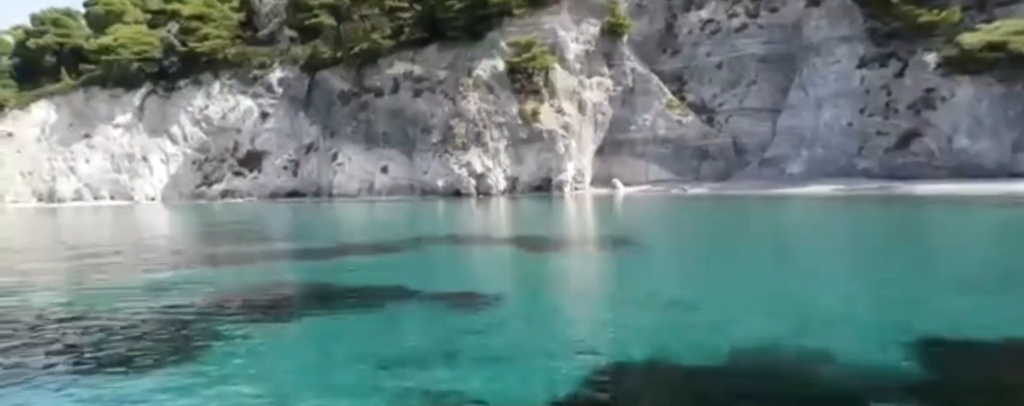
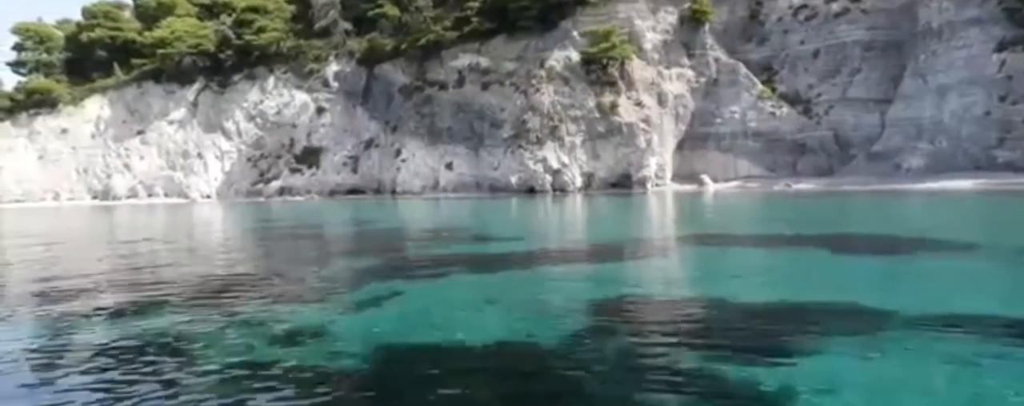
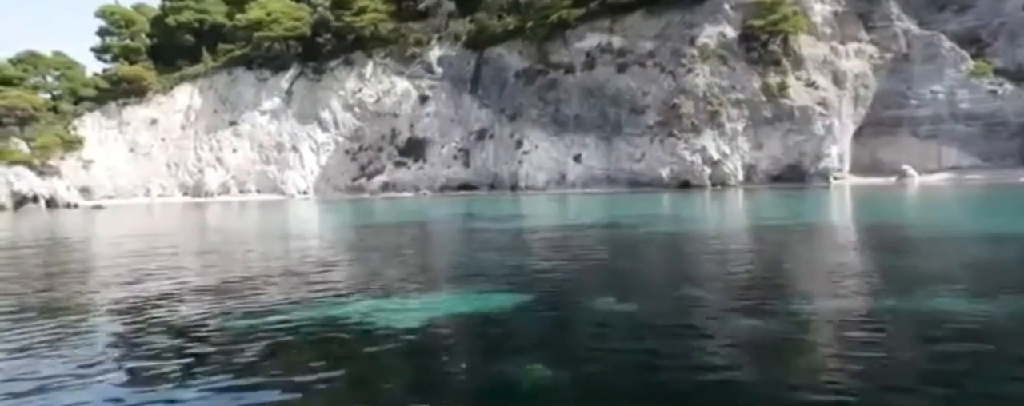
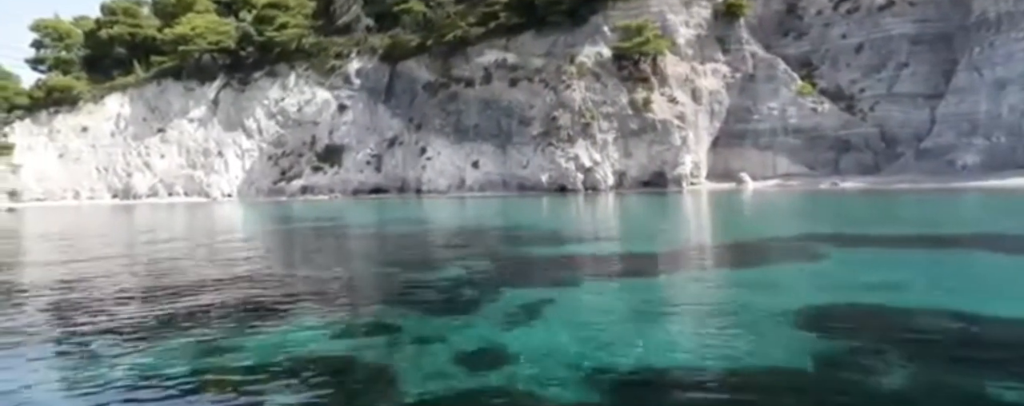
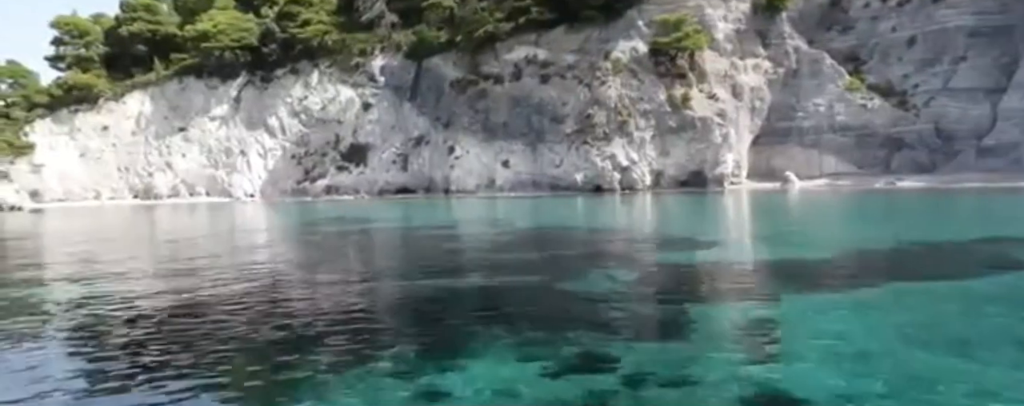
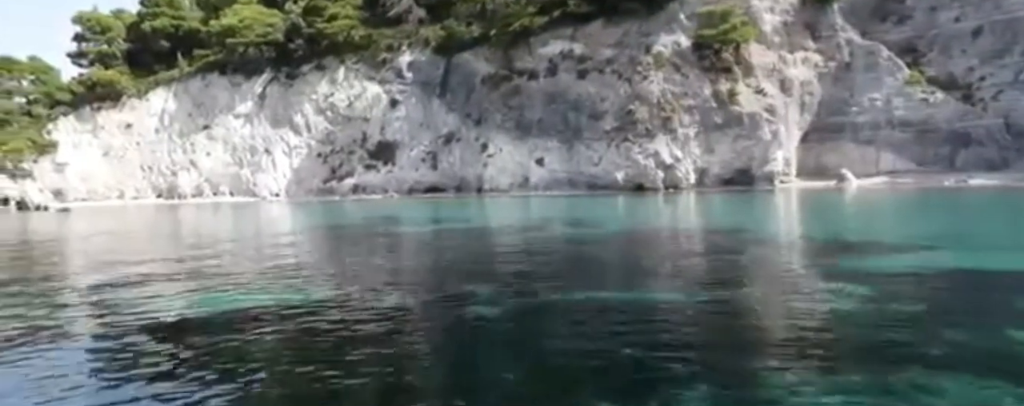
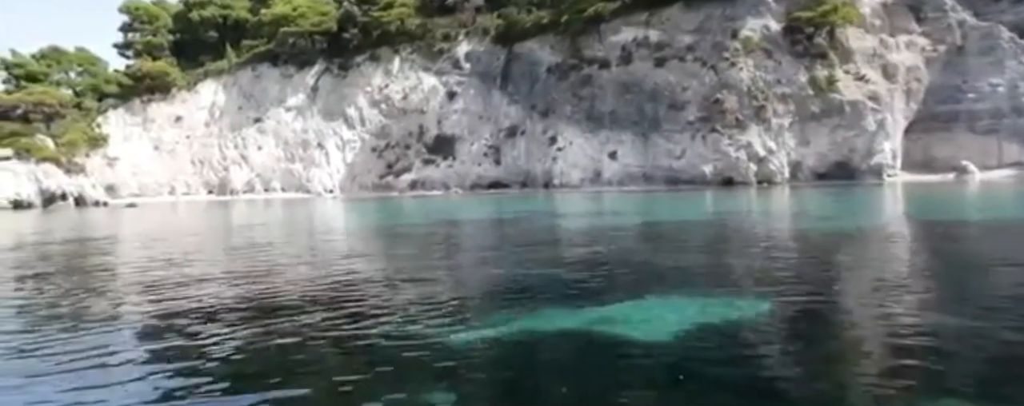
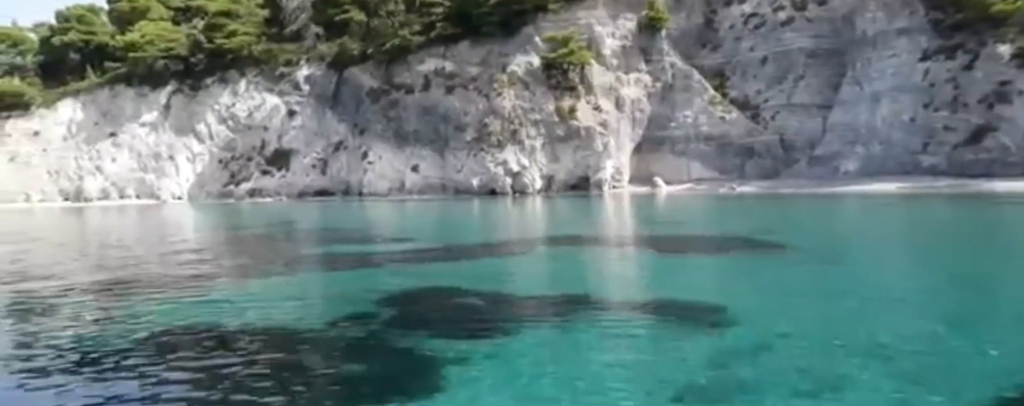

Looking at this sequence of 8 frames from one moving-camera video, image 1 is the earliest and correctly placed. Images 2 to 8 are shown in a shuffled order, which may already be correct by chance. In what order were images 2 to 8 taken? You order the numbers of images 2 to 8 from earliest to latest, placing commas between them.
8, 2, 4, 5, 6, 3, 7
